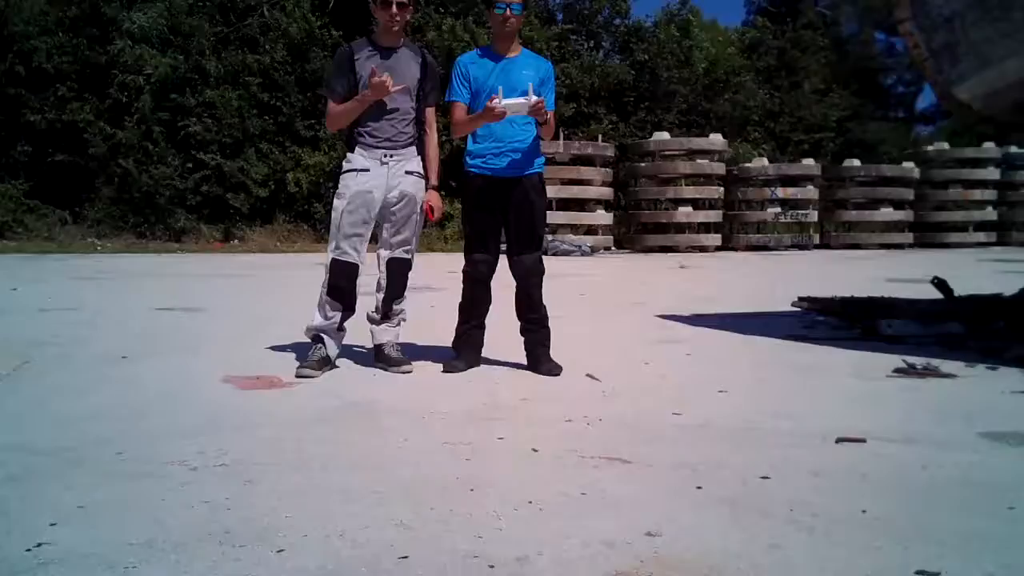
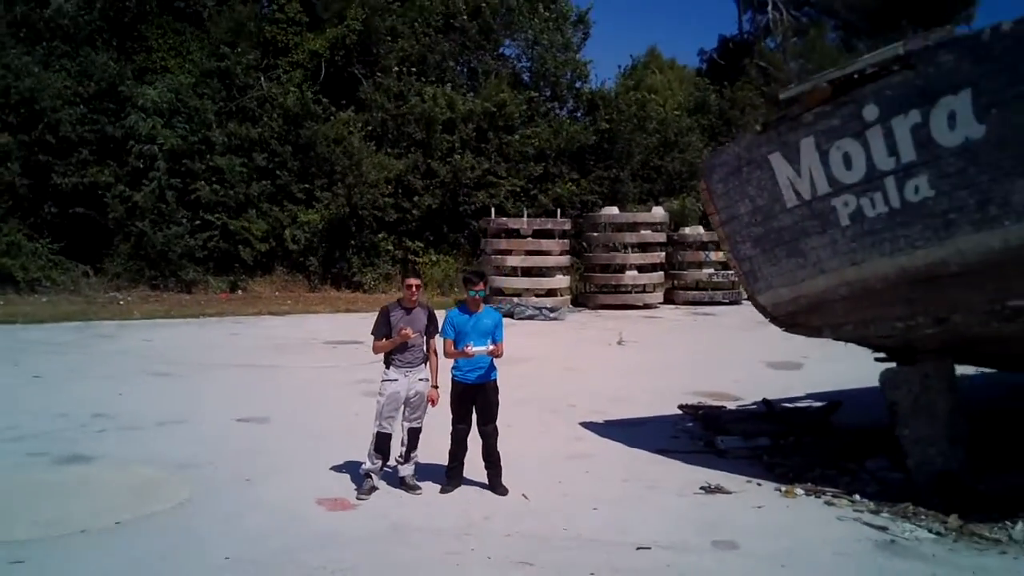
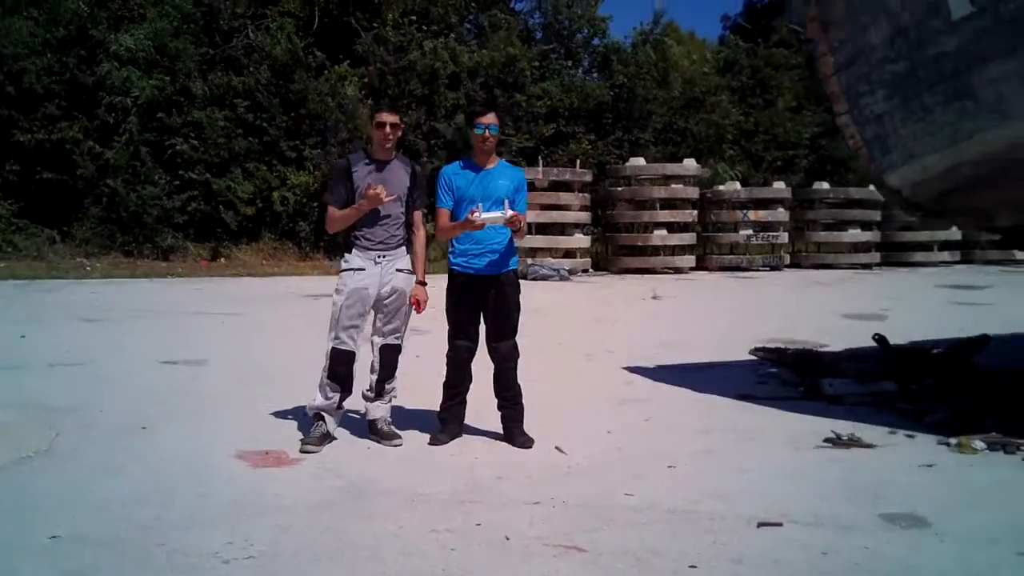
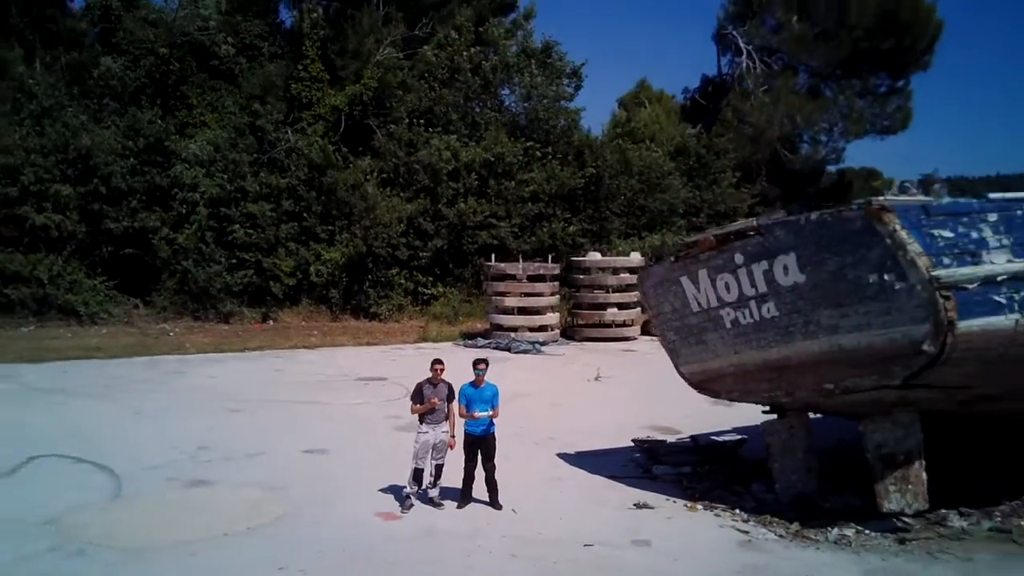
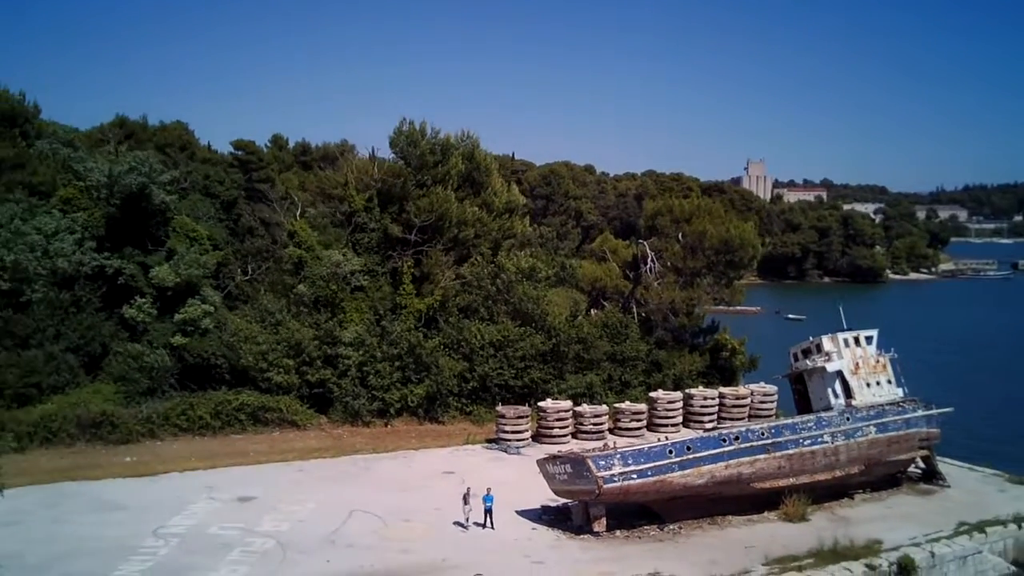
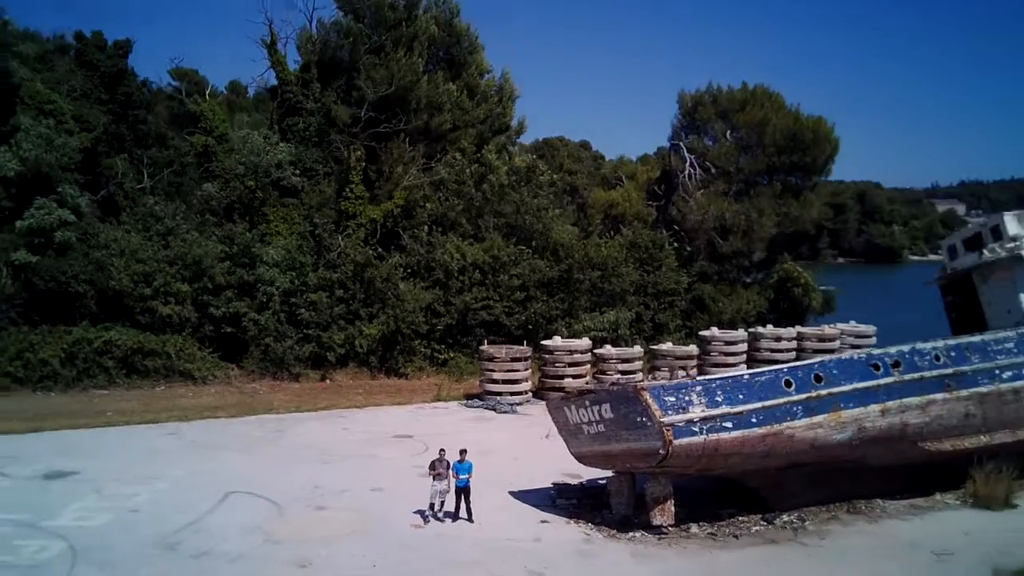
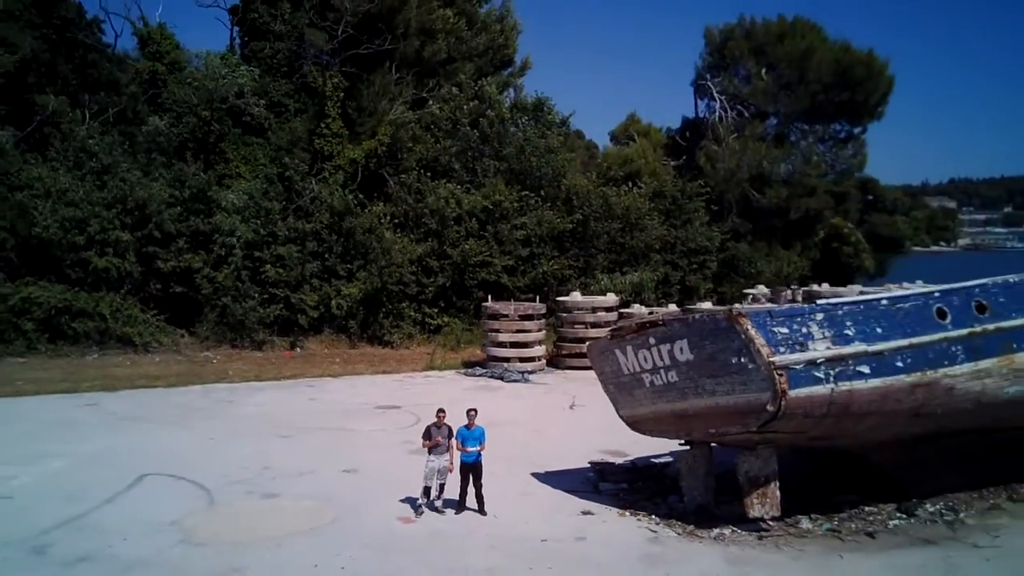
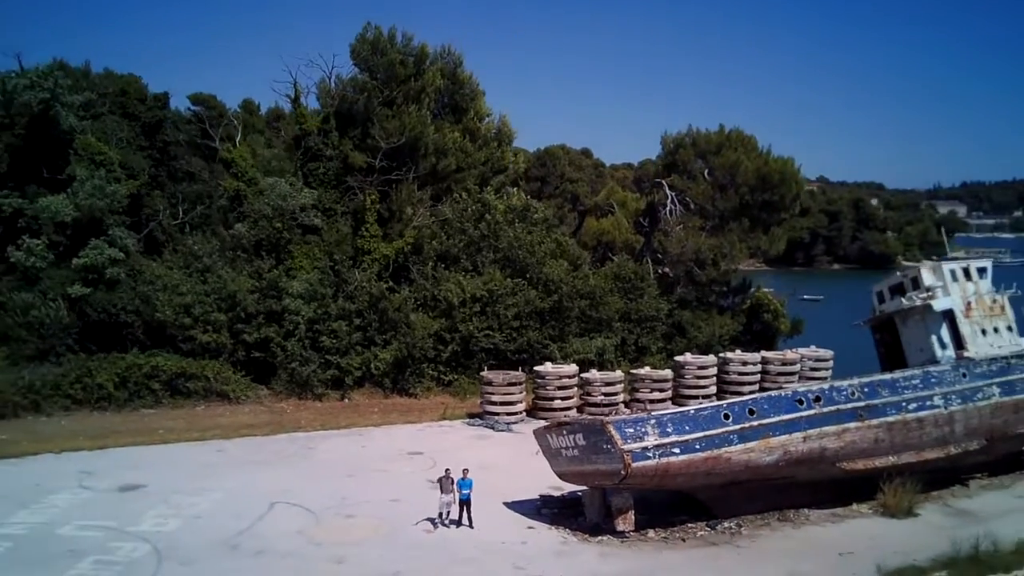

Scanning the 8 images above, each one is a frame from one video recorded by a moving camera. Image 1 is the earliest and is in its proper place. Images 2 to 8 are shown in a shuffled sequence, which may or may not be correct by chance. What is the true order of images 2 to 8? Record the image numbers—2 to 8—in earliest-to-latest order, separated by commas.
3, 2, 4, 7, 6, 8, 5
